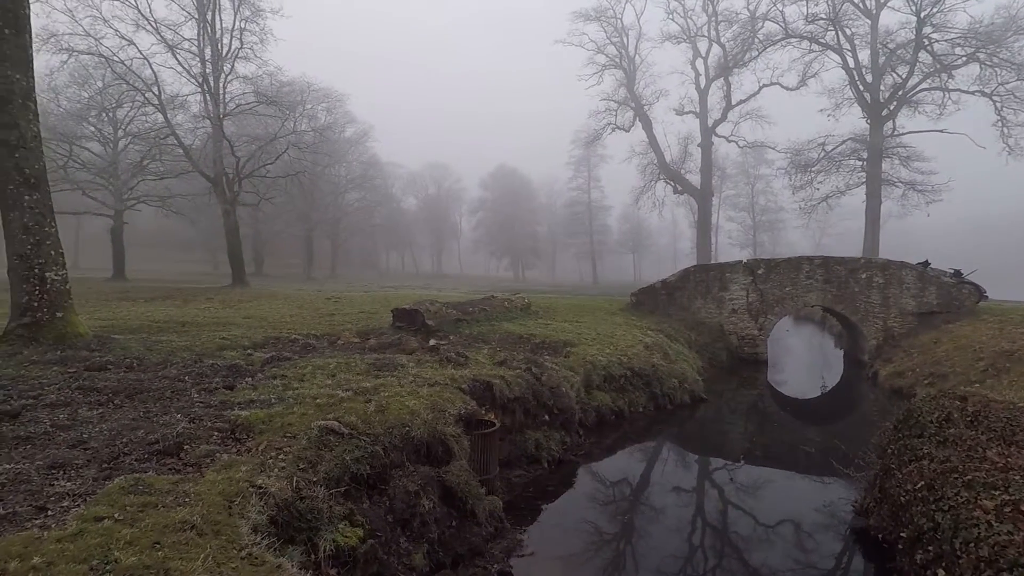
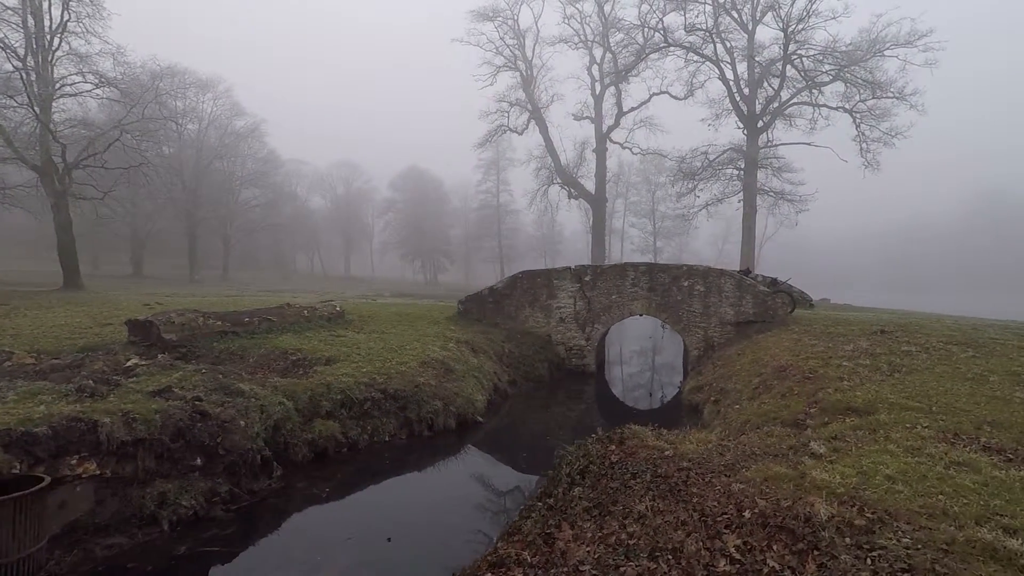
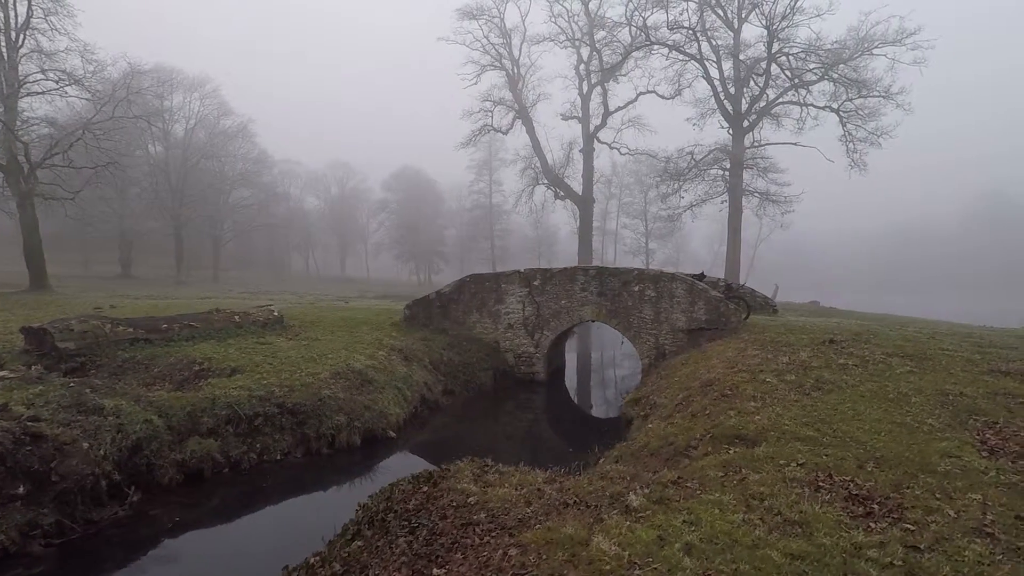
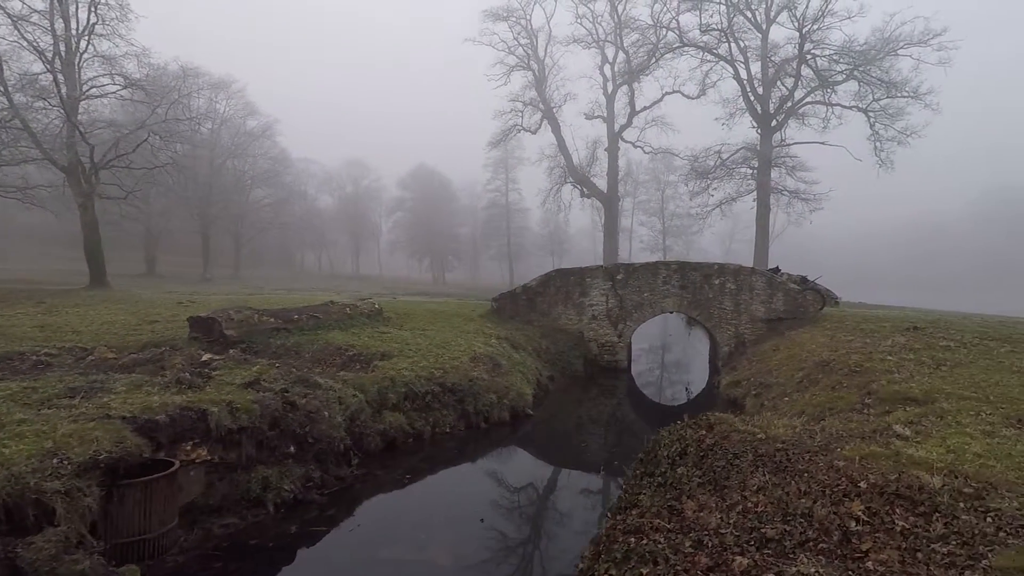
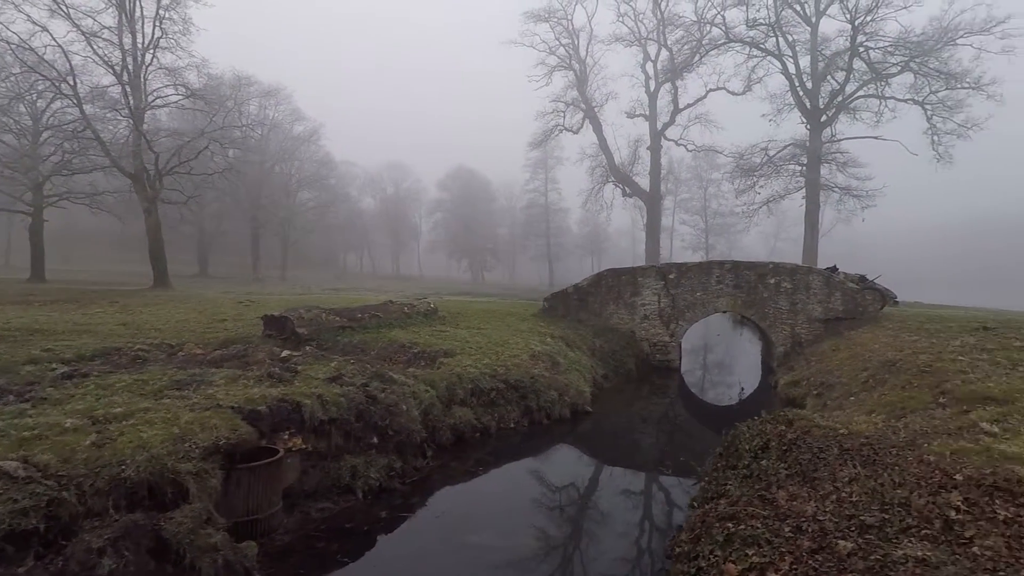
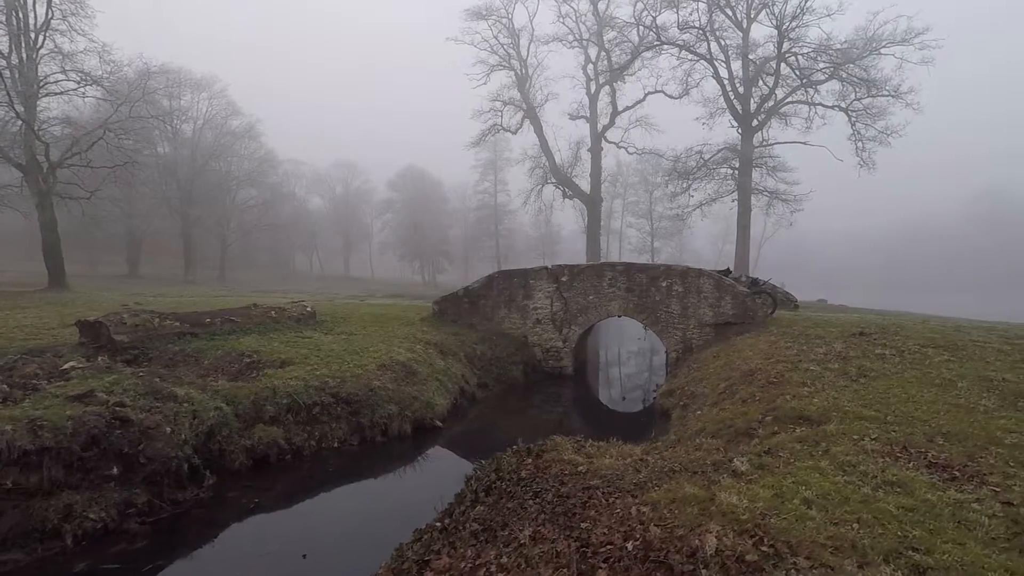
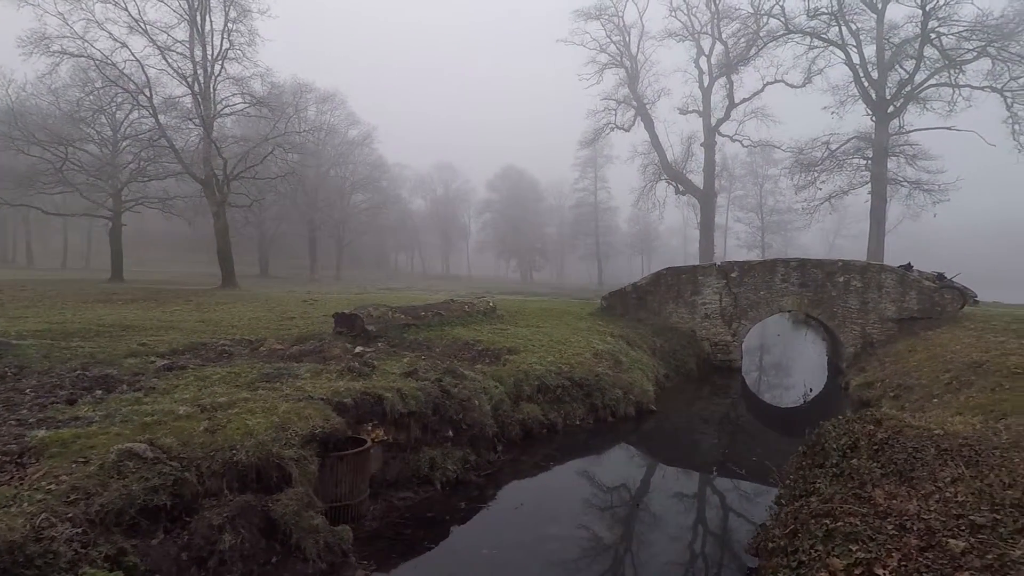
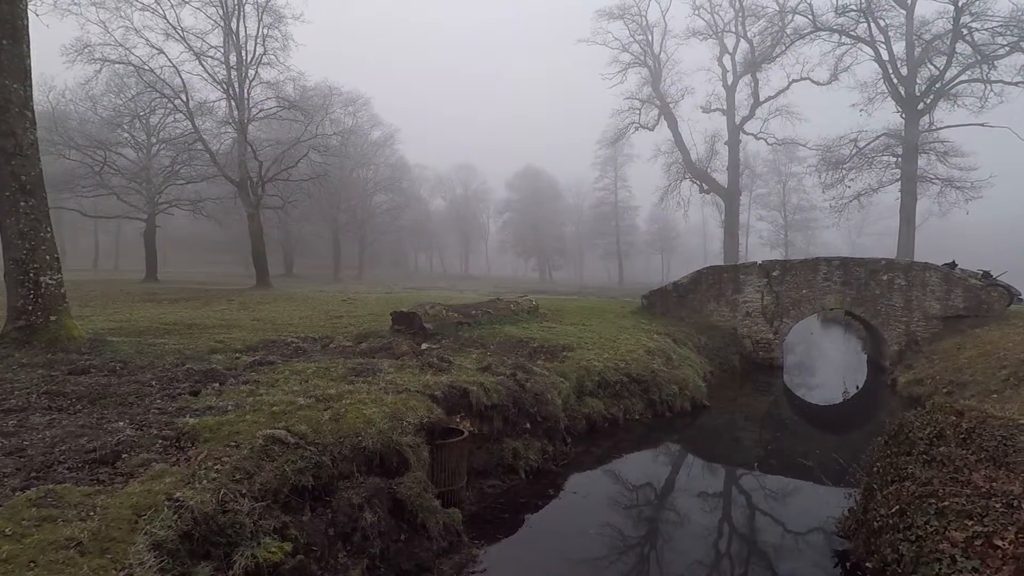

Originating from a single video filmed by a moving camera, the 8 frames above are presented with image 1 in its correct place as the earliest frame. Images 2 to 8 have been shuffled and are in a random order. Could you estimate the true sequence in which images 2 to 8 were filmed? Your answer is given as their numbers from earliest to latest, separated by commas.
8, 7, 5, 4, 2, 6, 3
